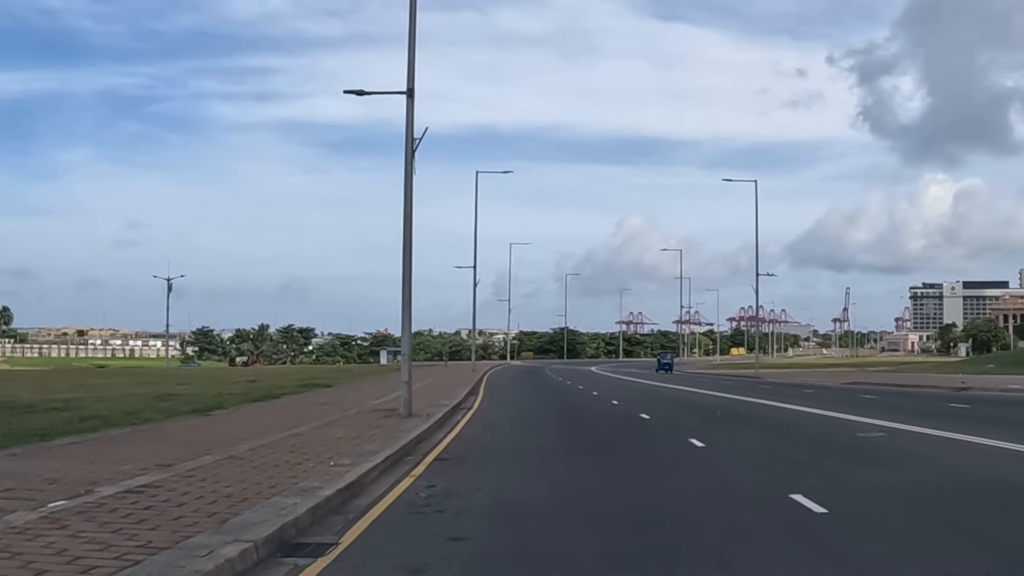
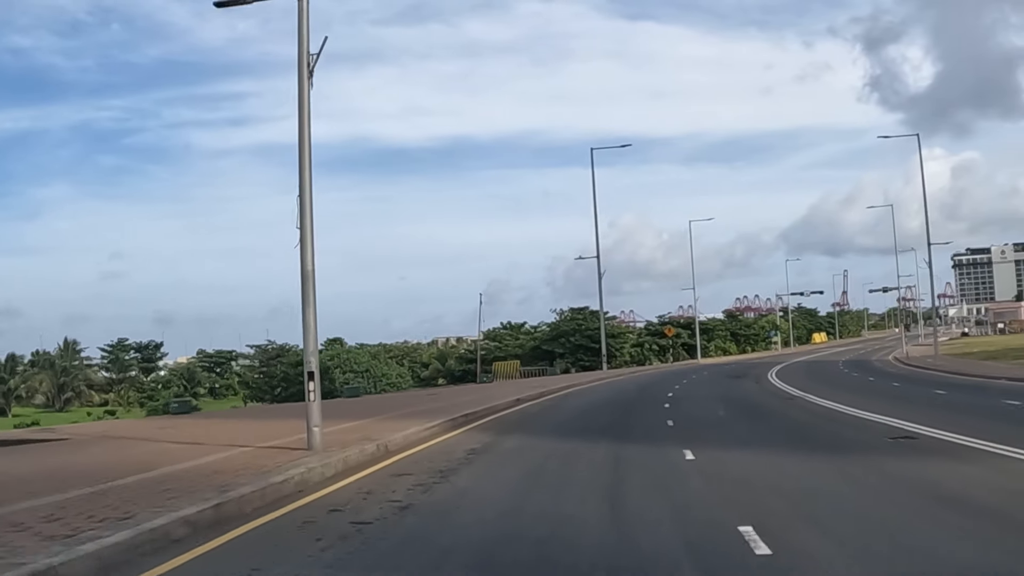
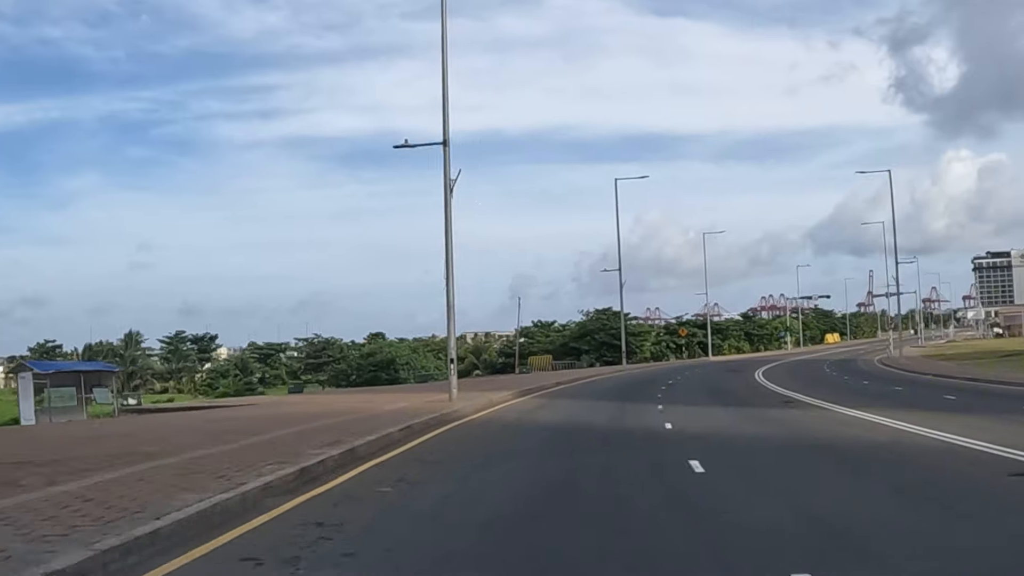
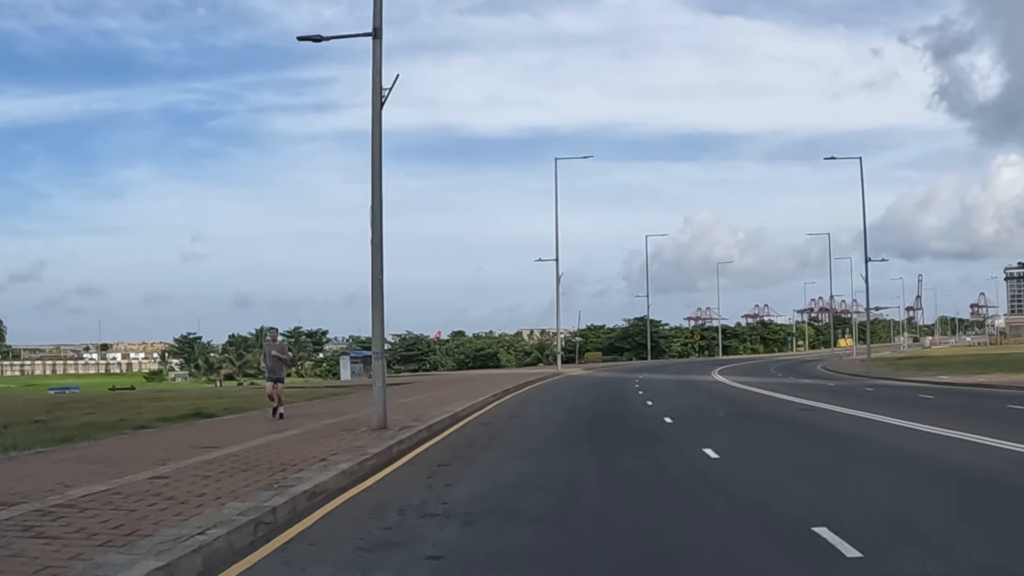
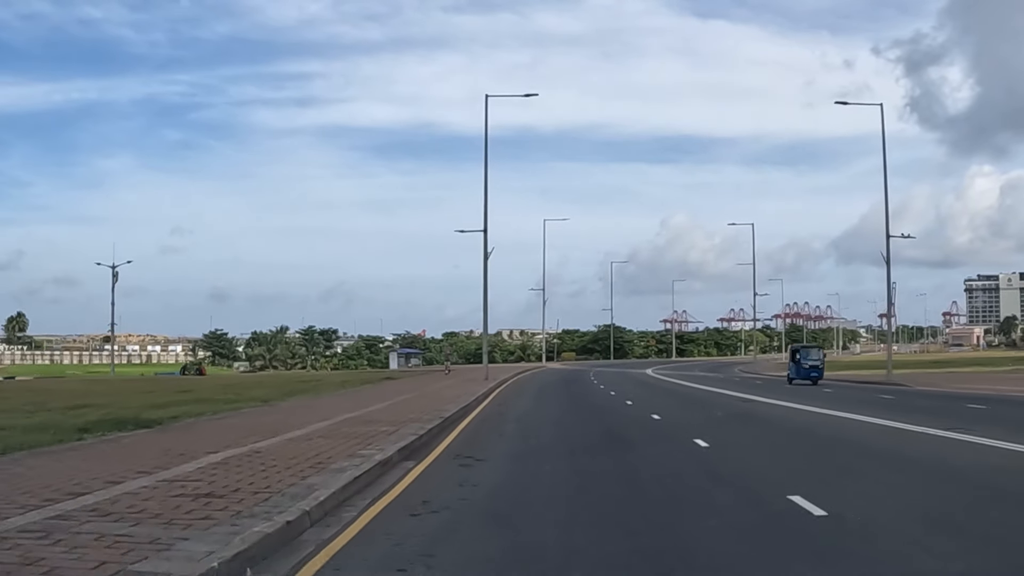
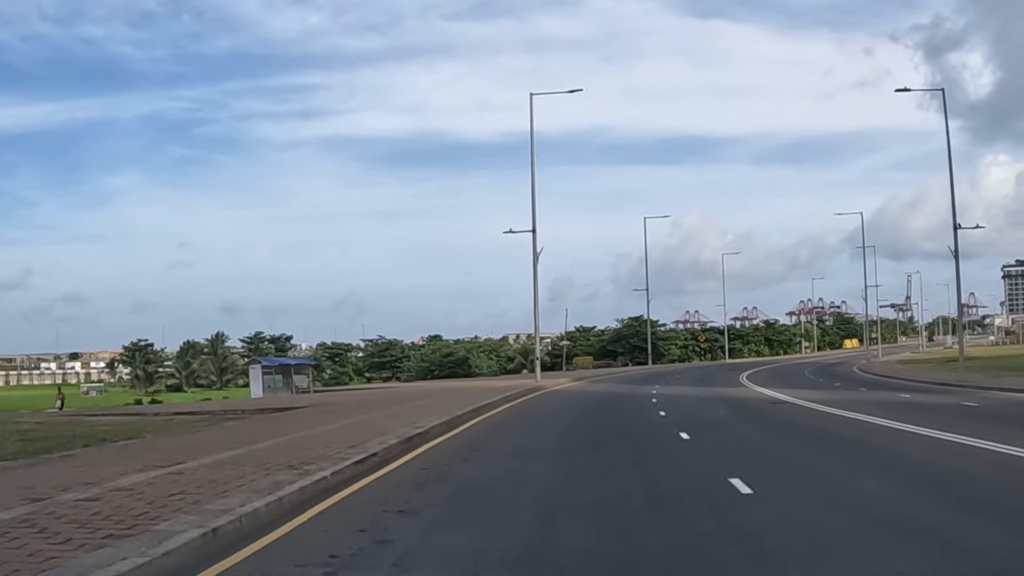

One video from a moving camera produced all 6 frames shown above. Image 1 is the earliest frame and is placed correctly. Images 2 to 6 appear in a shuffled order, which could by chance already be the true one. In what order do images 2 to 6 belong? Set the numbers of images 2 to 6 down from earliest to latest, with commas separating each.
5, 4, 6, 3, 2
